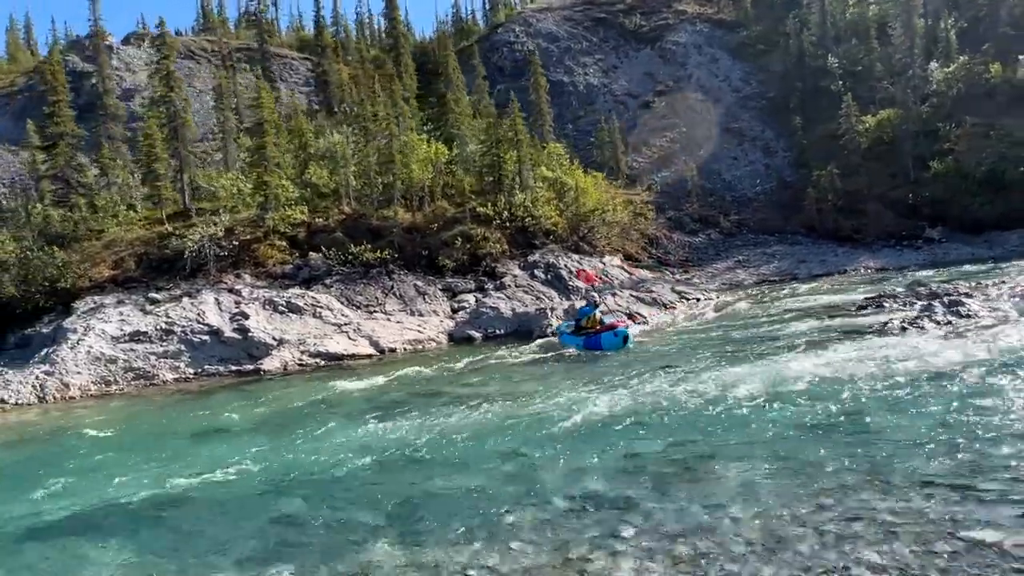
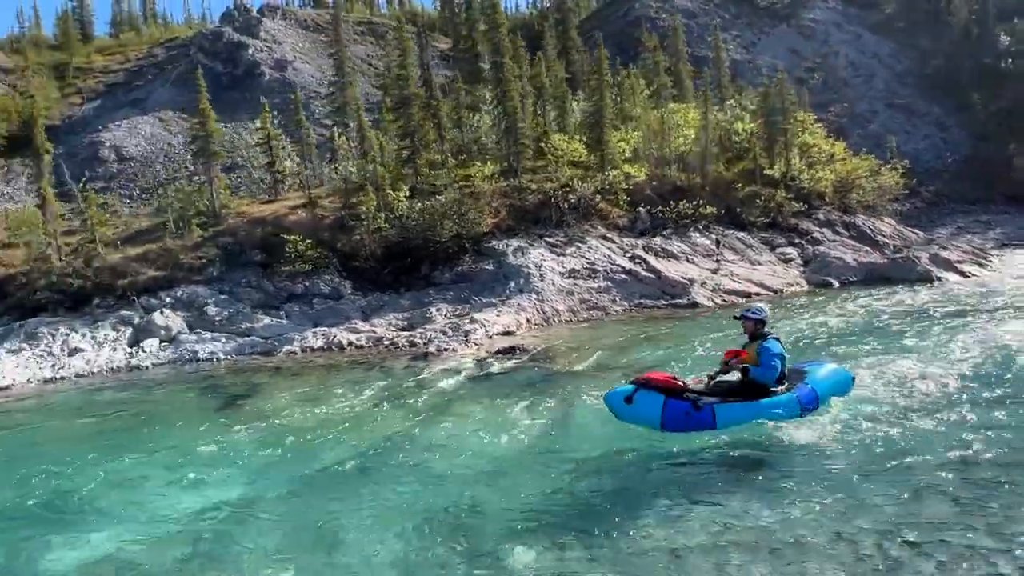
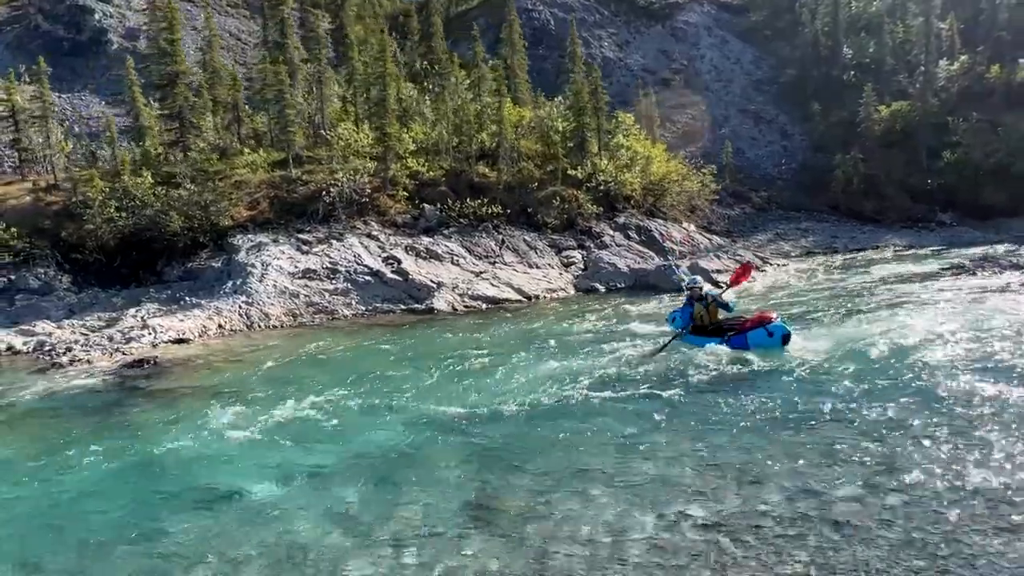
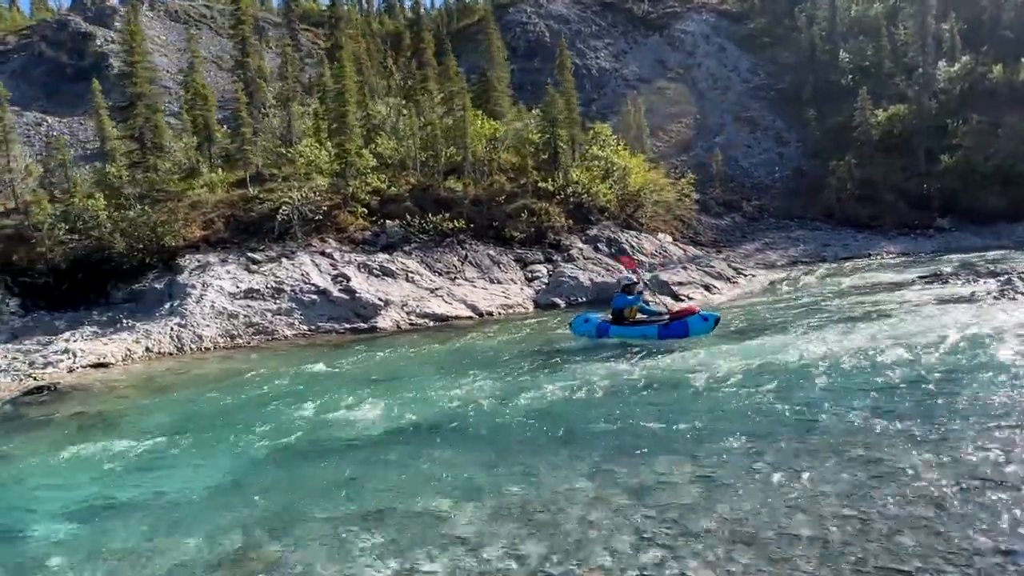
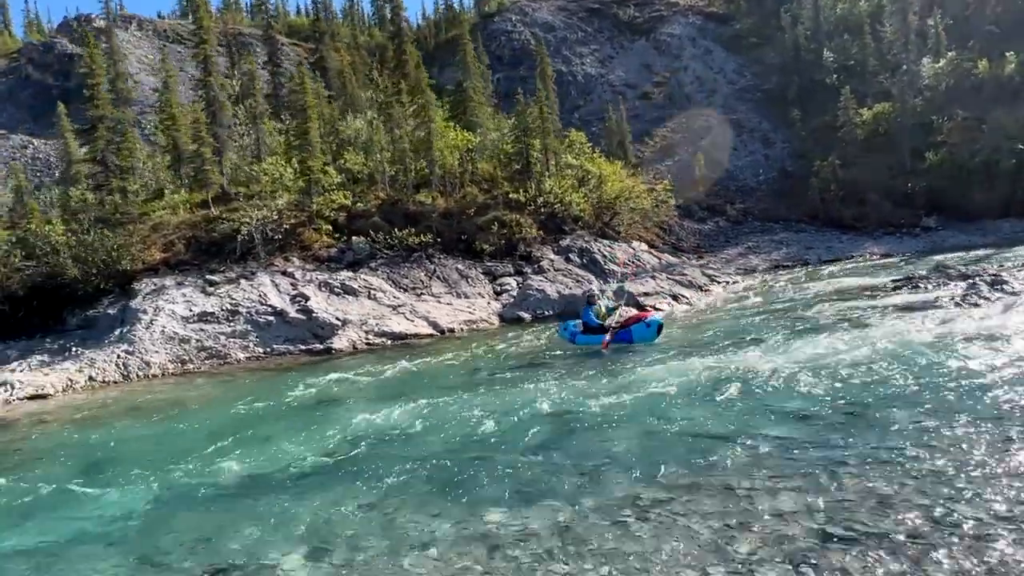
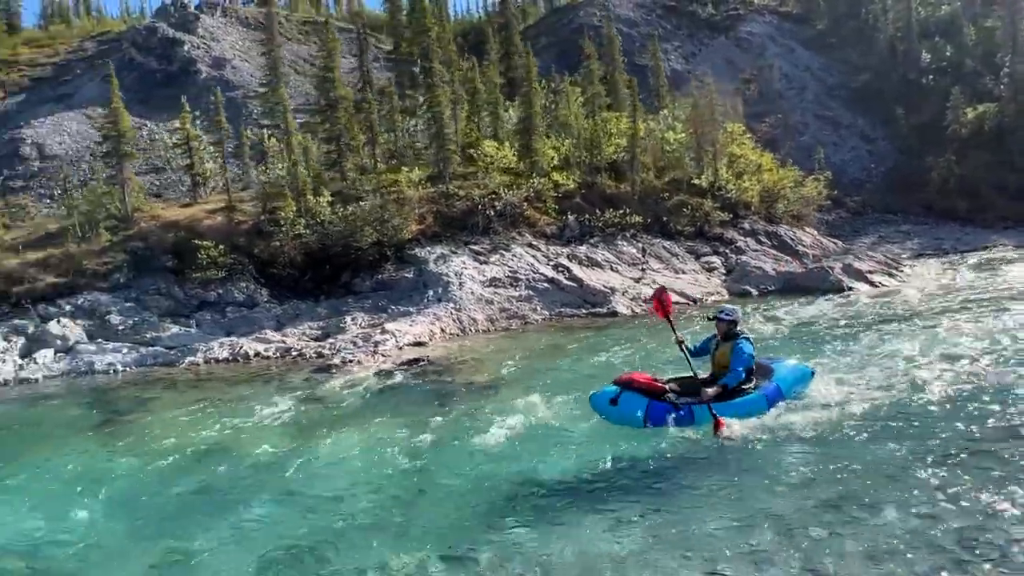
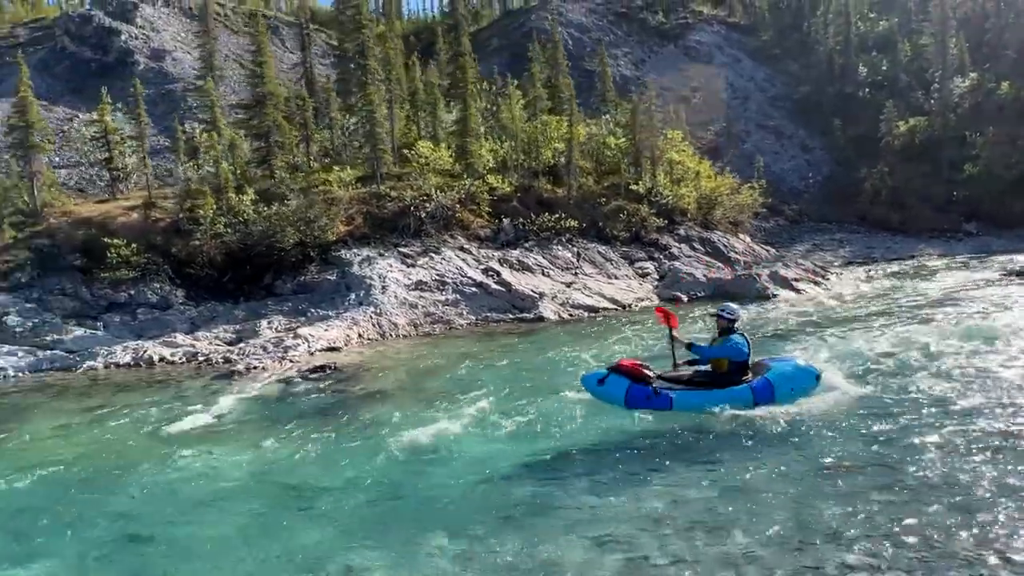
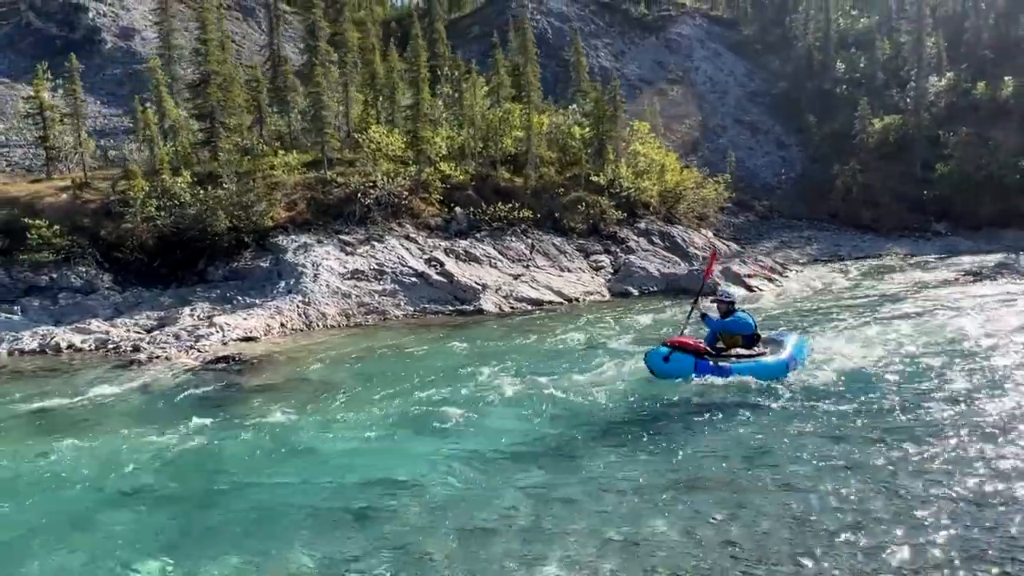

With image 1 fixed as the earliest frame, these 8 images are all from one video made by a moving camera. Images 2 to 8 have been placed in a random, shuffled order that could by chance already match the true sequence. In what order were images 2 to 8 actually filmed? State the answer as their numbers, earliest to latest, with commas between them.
5, 4, 3, 8, 7, 6, 2
